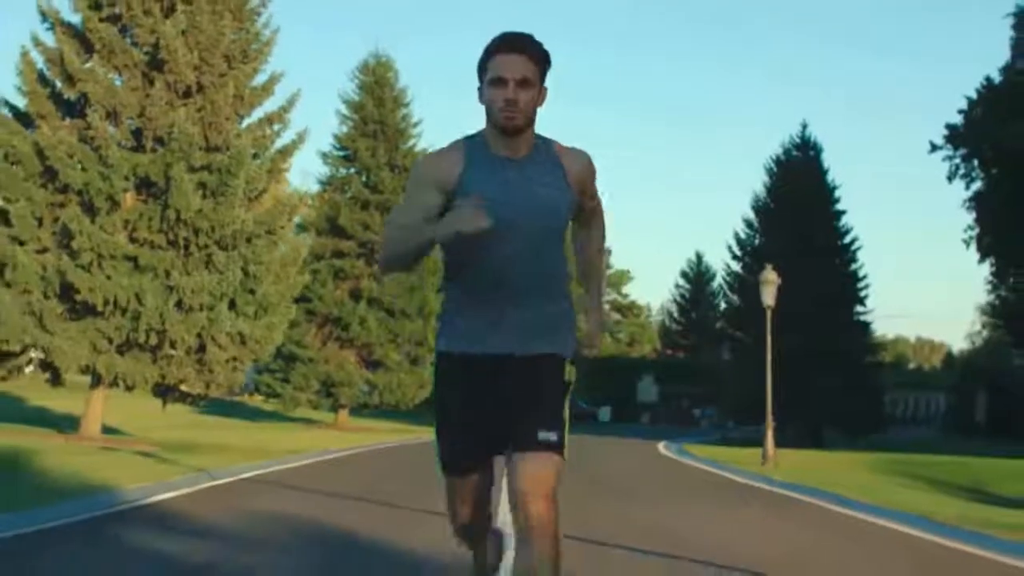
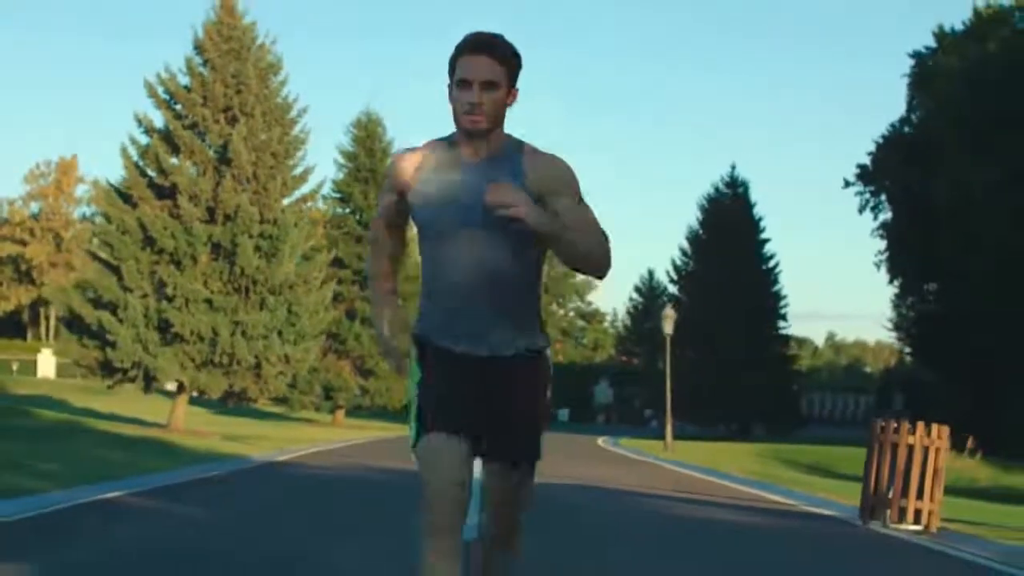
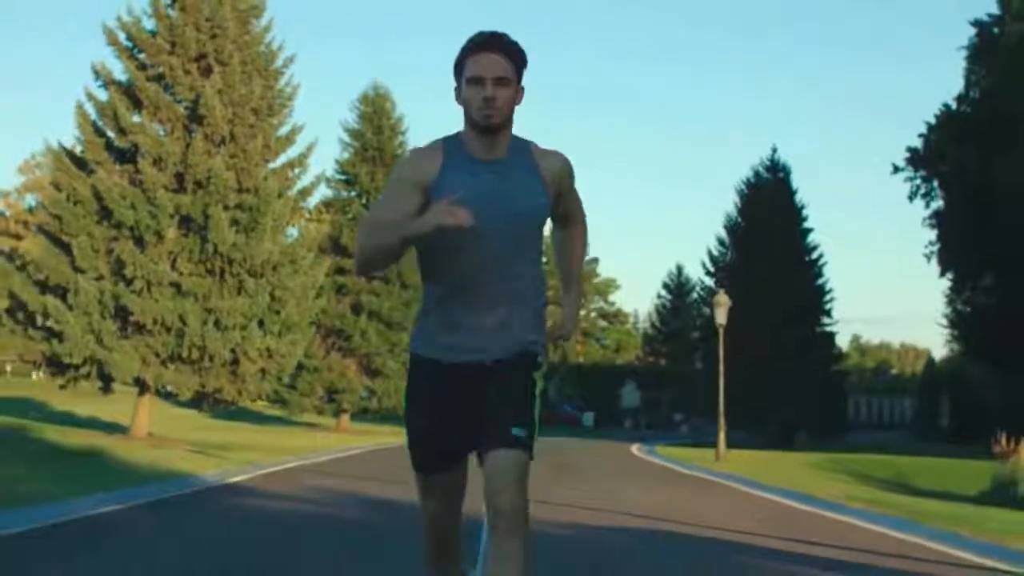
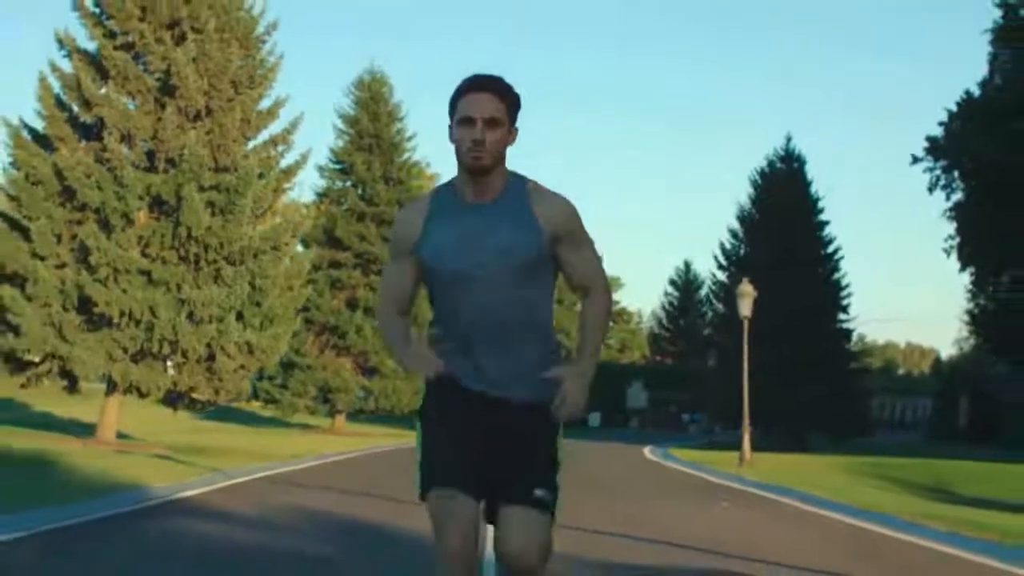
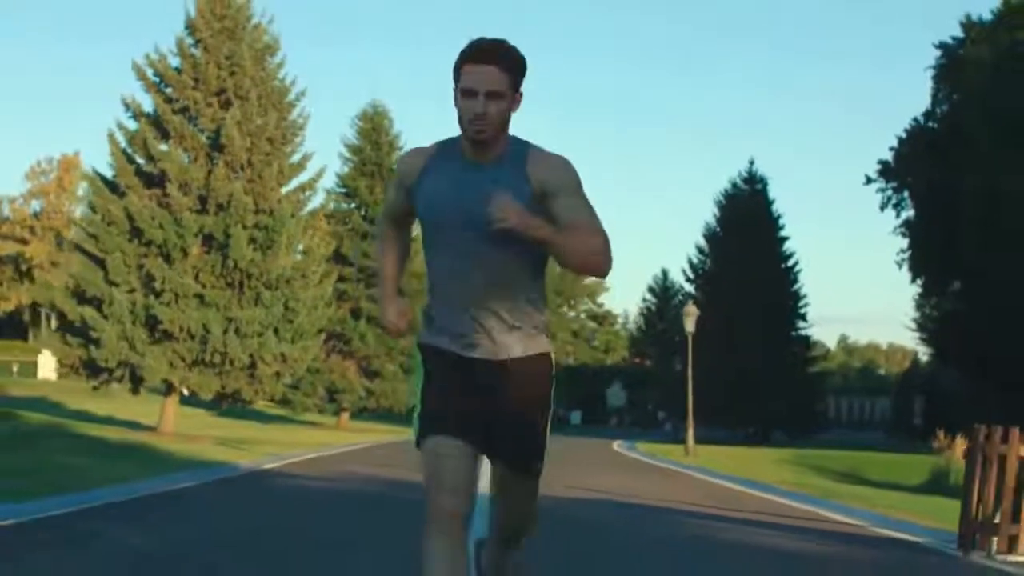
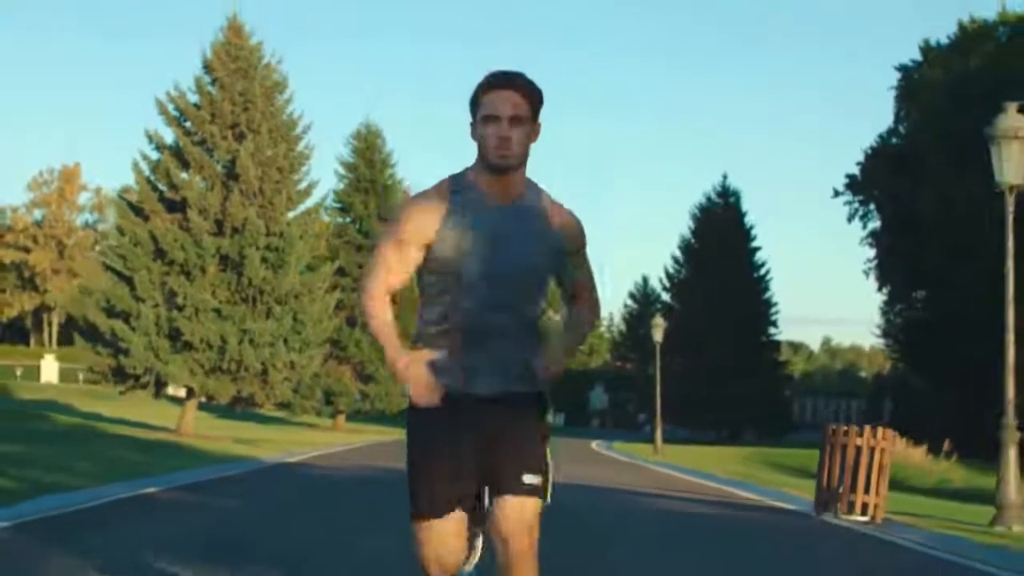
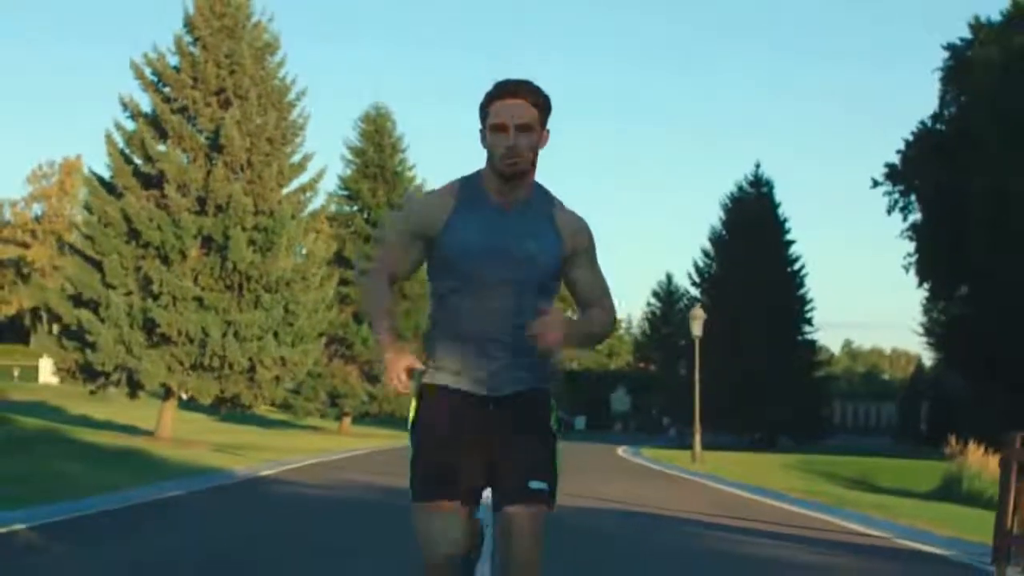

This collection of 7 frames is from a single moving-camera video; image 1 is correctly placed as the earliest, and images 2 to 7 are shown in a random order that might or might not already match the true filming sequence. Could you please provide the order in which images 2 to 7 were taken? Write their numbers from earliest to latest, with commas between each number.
4, 3, 7, 5, 2, 6
